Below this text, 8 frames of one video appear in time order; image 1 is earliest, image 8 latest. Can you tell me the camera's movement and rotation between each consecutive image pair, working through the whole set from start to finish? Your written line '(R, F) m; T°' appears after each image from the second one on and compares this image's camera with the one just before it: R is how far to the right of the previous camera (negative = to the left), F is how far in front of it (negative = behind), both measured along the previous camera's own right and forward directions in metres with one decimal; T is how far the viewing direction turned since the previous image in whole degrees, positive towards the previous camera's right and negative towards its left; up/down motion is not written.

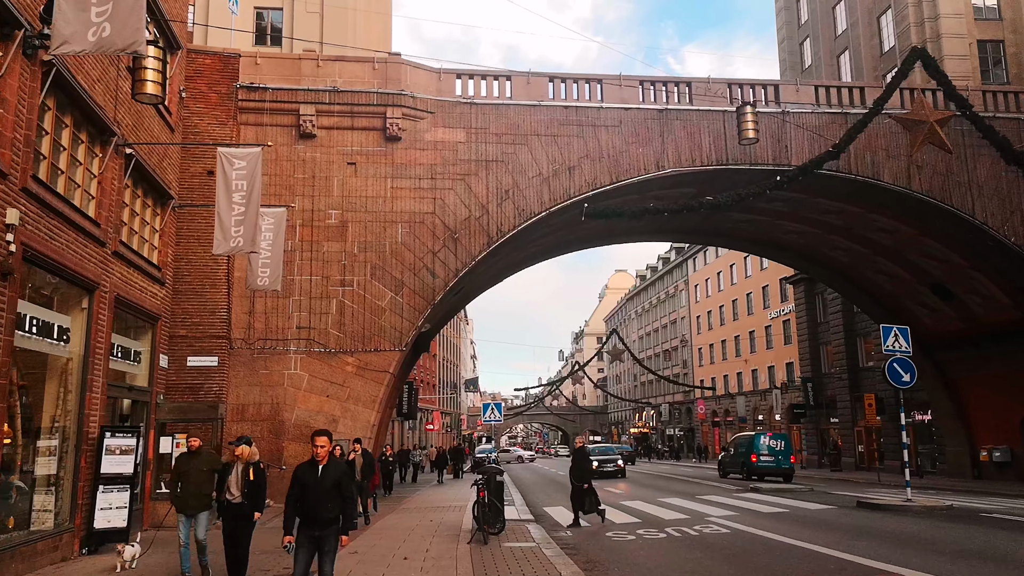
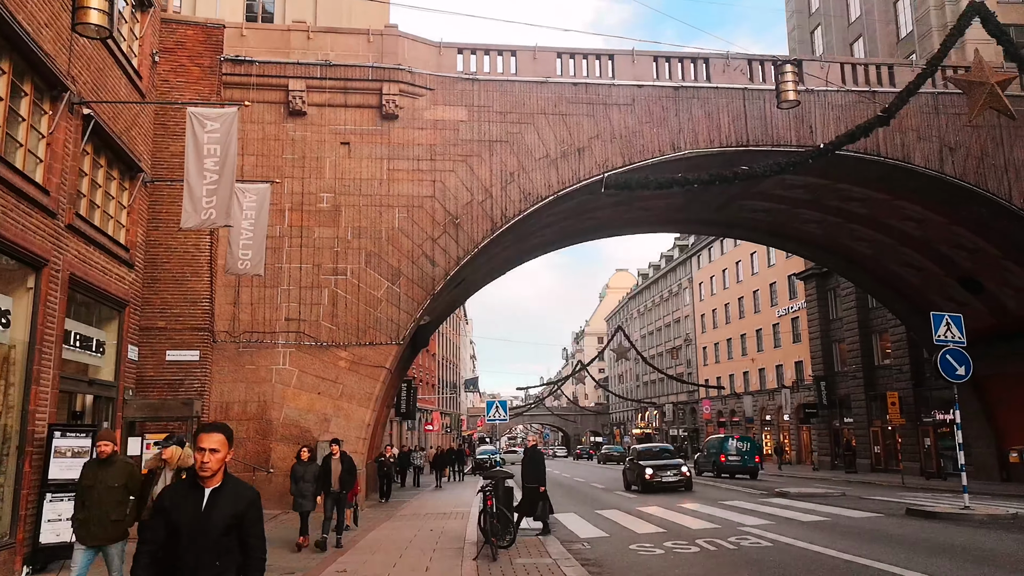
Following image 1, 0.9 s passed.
(-0.2, +1.4) m; 0°
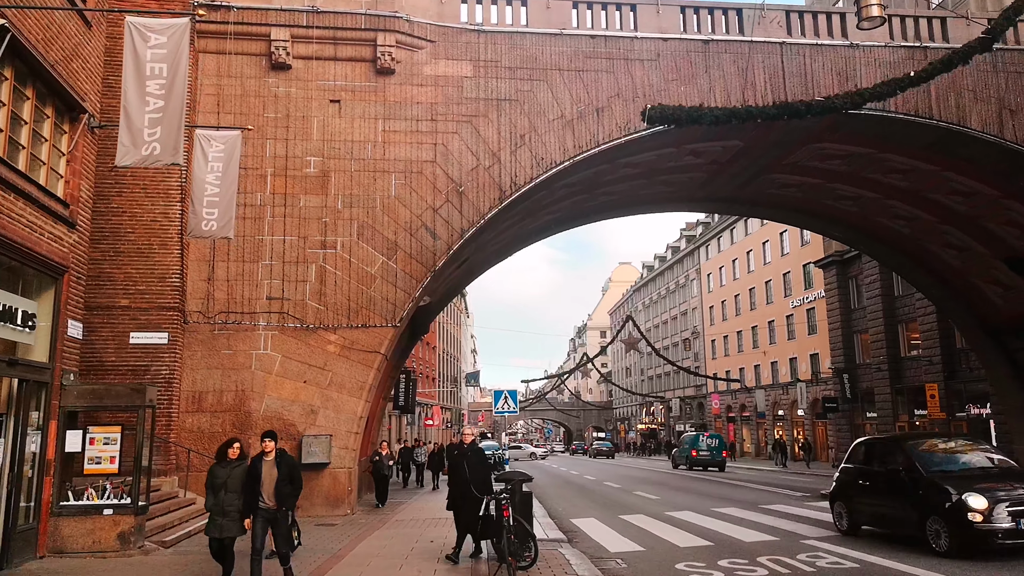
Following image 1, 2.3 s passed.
(-0.2, +2.1) m; 0°
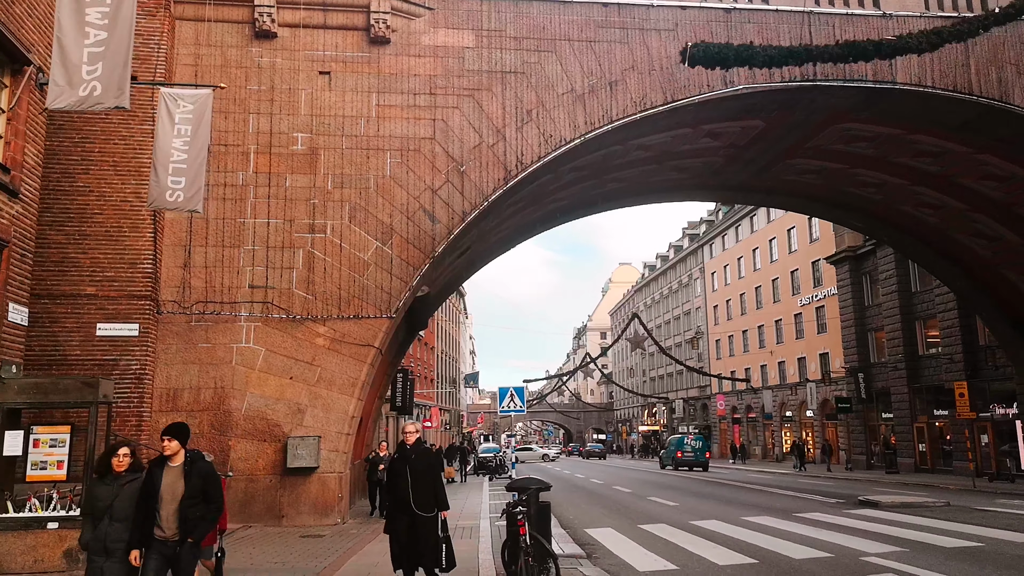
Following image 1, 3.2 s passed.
(-0.1, +1.4) m; 0°
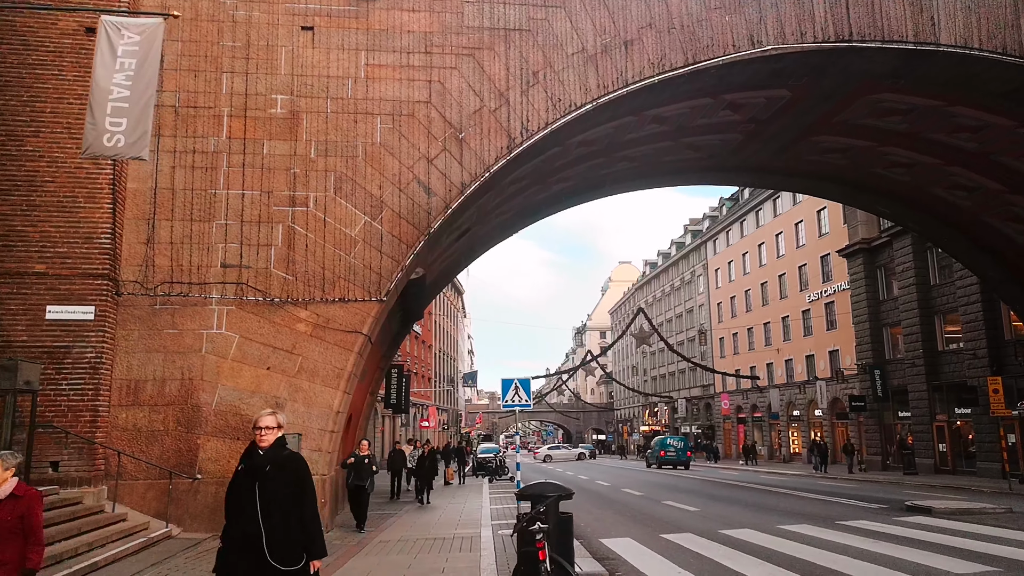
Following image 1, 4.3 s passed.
(-0.1, +1.6) m; 0°
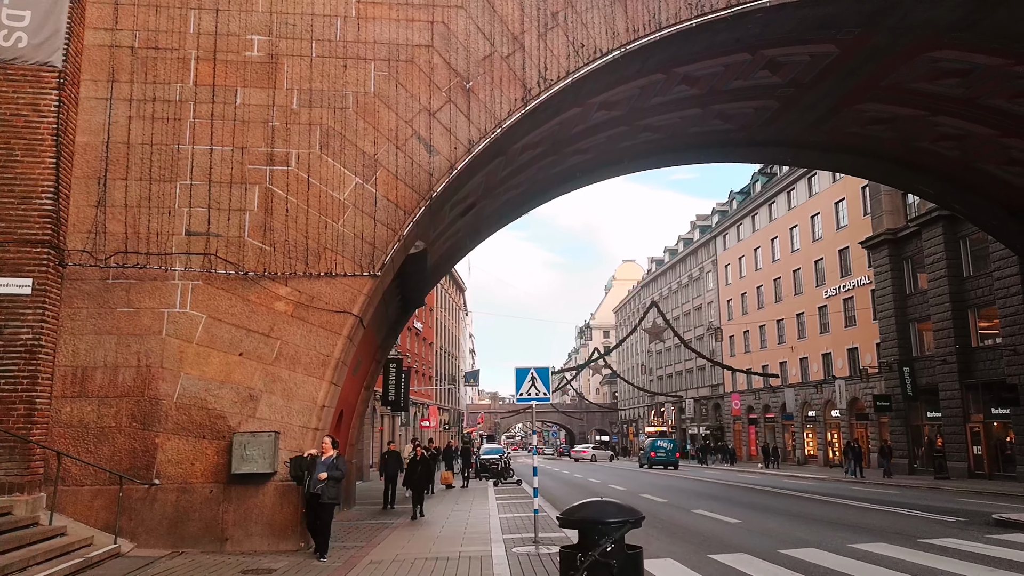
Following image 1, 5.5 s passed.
(-0.2, +1.9) m; 0°
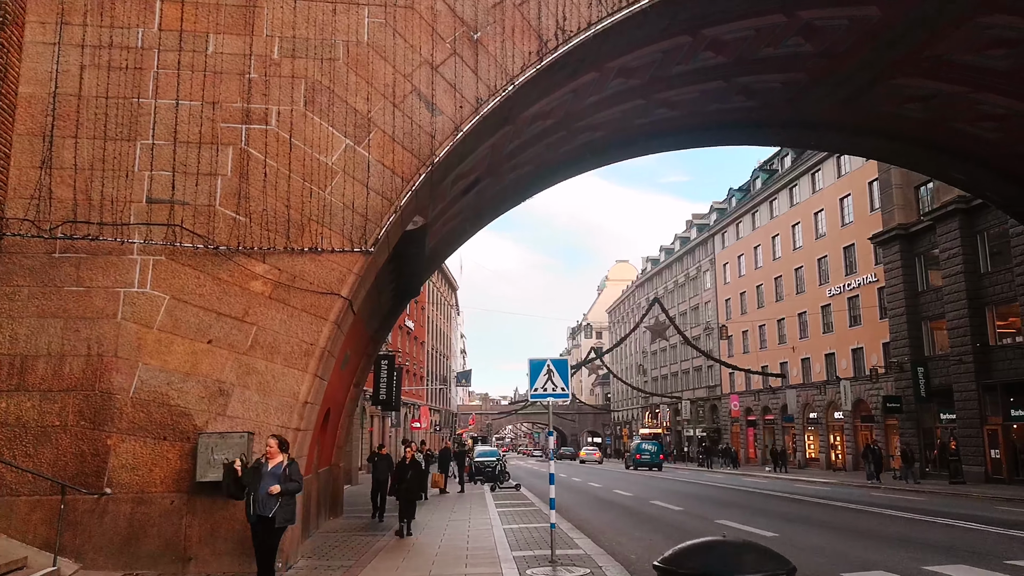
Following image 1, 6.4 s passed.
(-0.3, +1.5) m; +1°
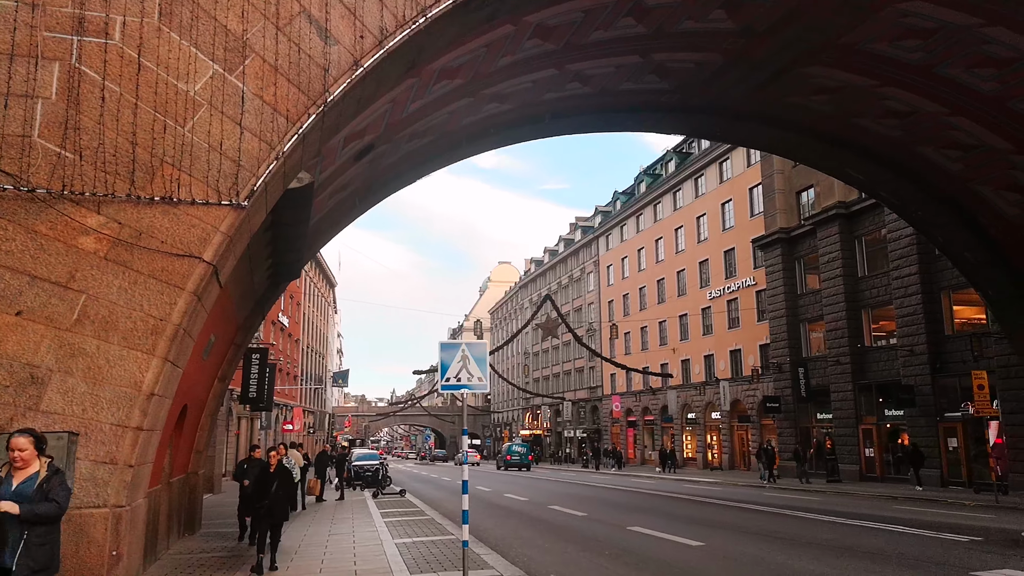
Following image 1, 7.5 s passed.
(-0.3, +1.6) m; +9°
